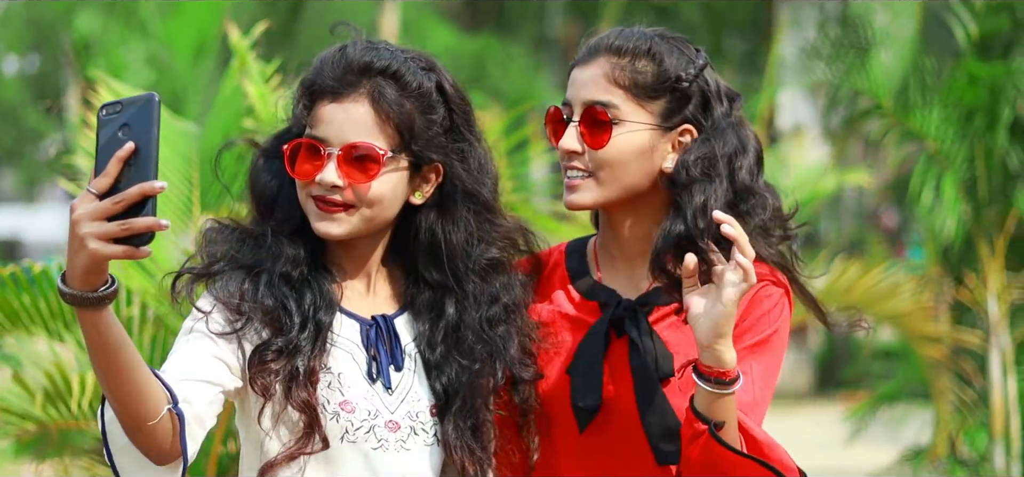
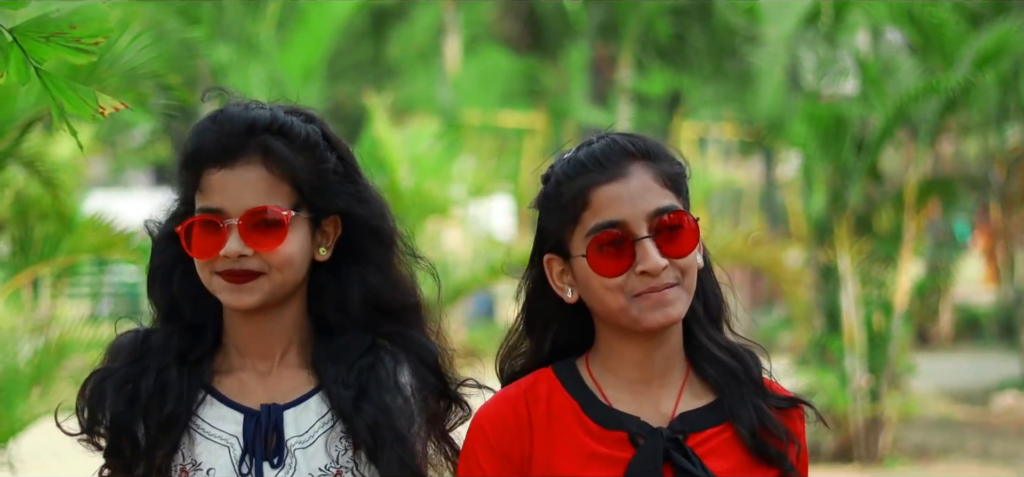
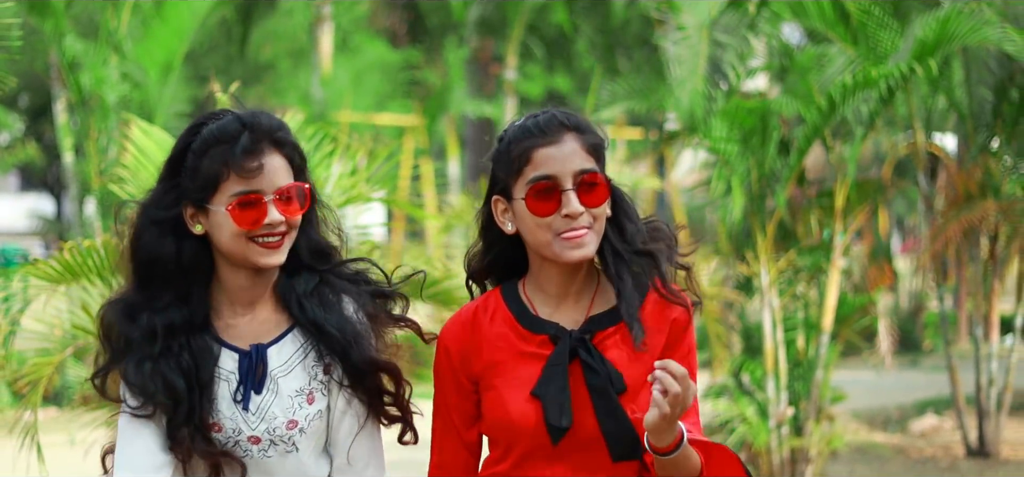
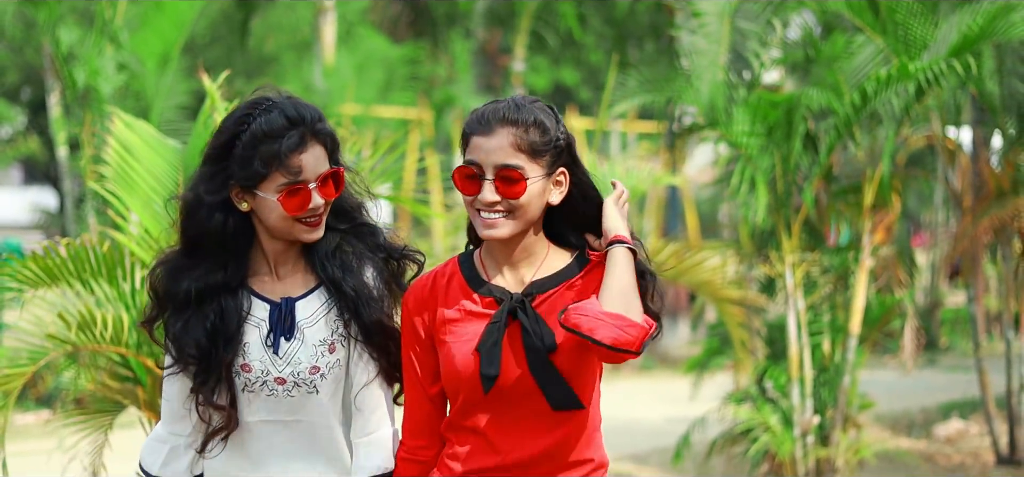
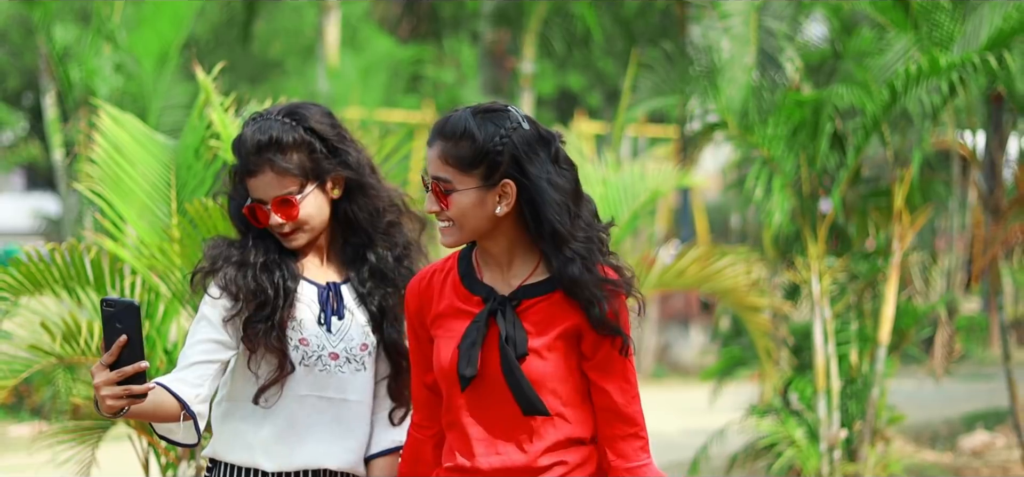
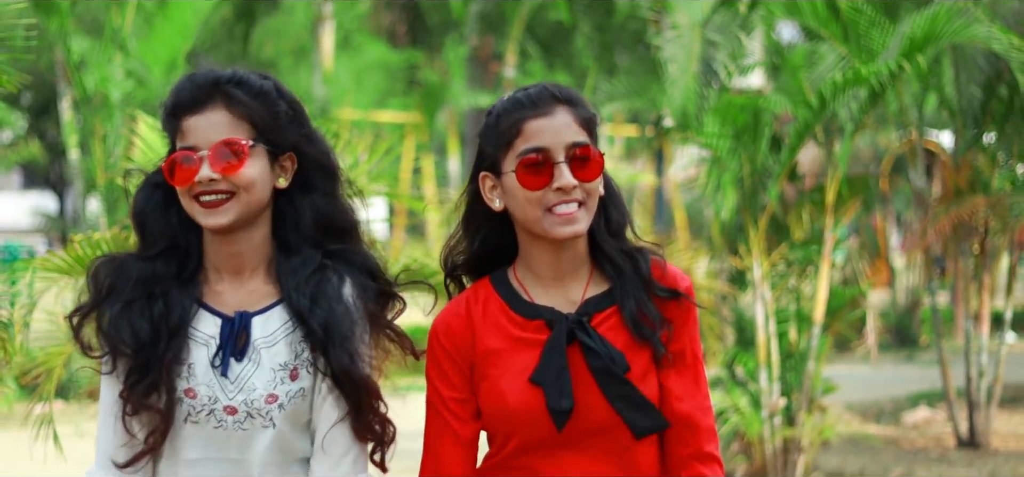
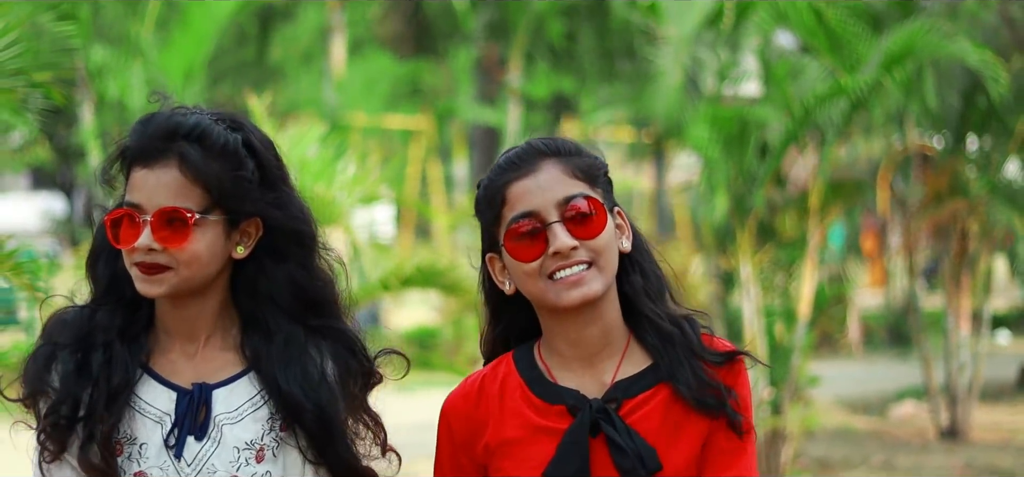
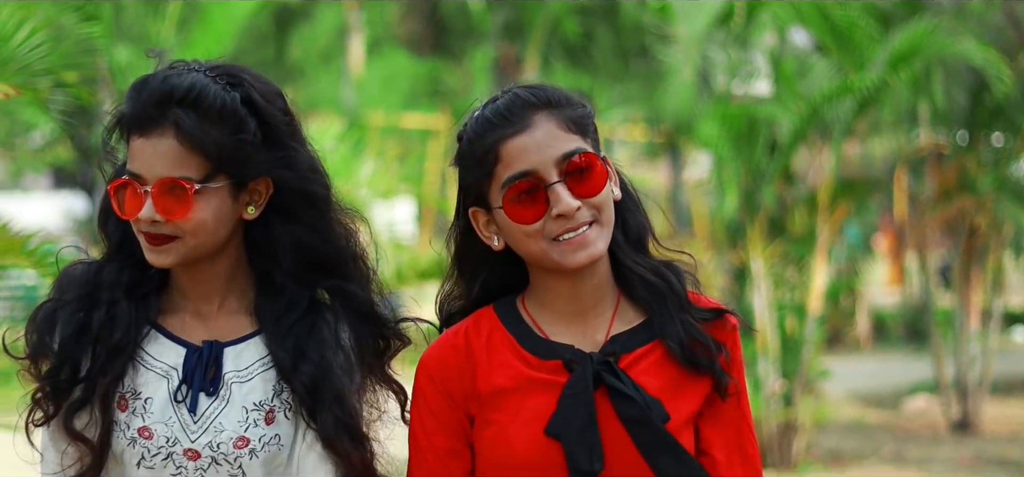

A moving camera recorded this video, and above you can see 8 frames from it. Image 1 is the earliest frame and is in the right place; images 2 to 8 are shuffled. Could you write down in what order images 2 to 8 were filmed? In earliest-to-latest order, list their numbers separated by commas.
5, 4, 3, 6, 7, 8, 2
